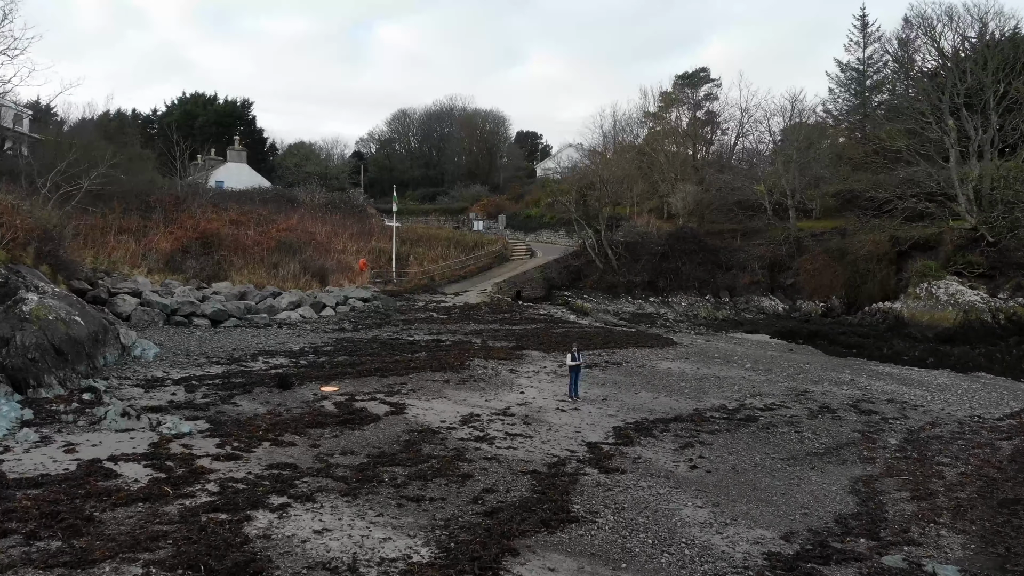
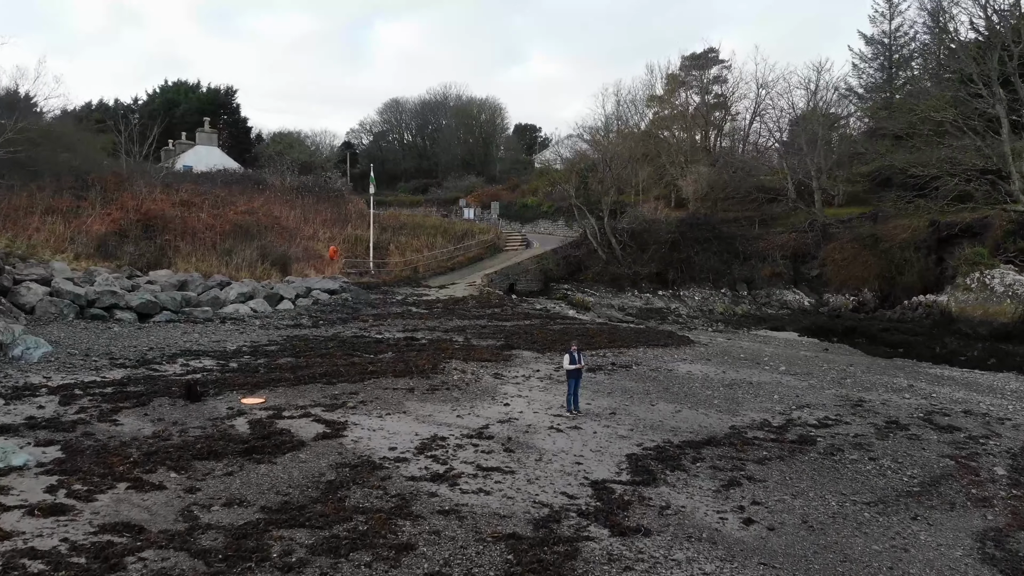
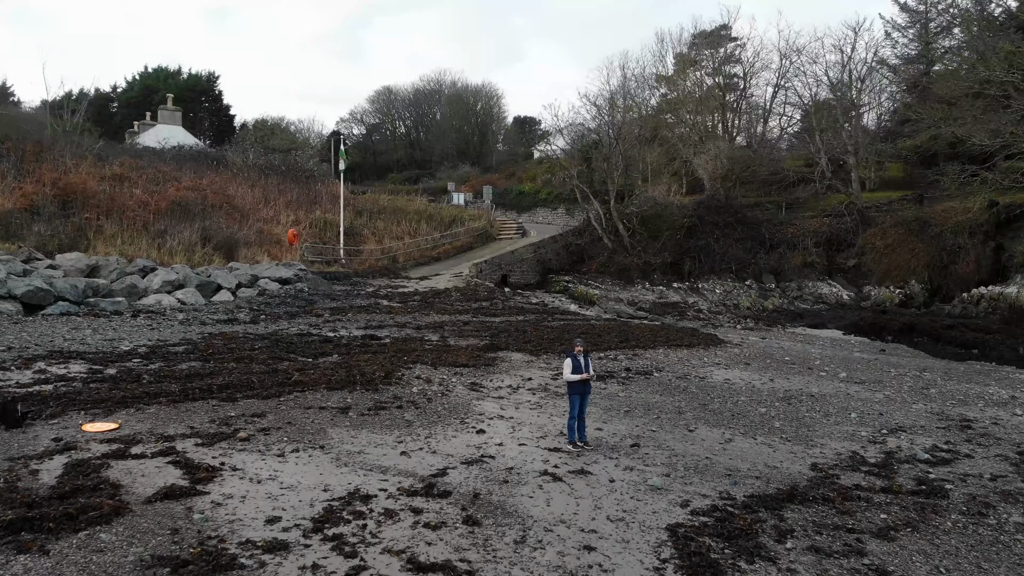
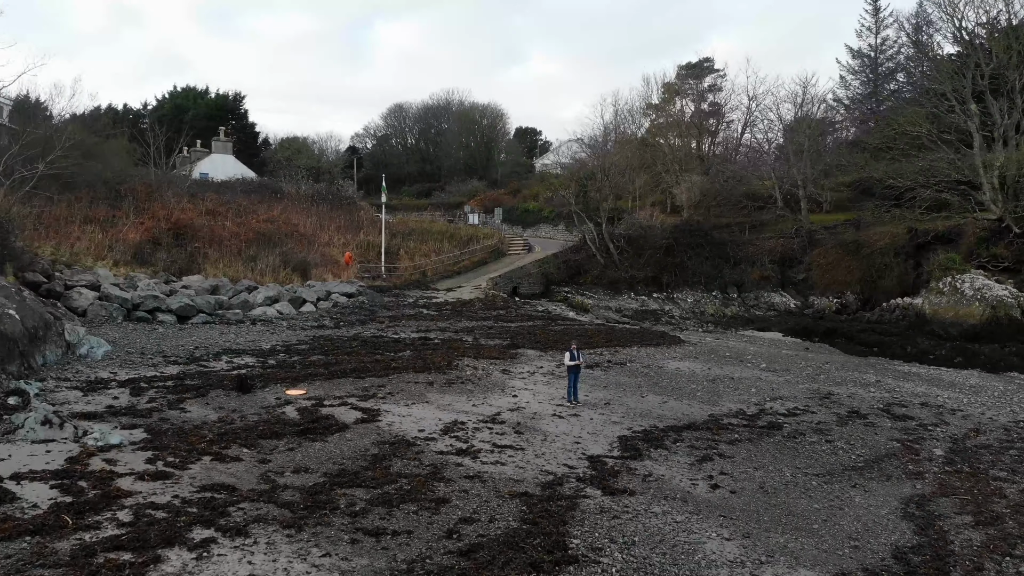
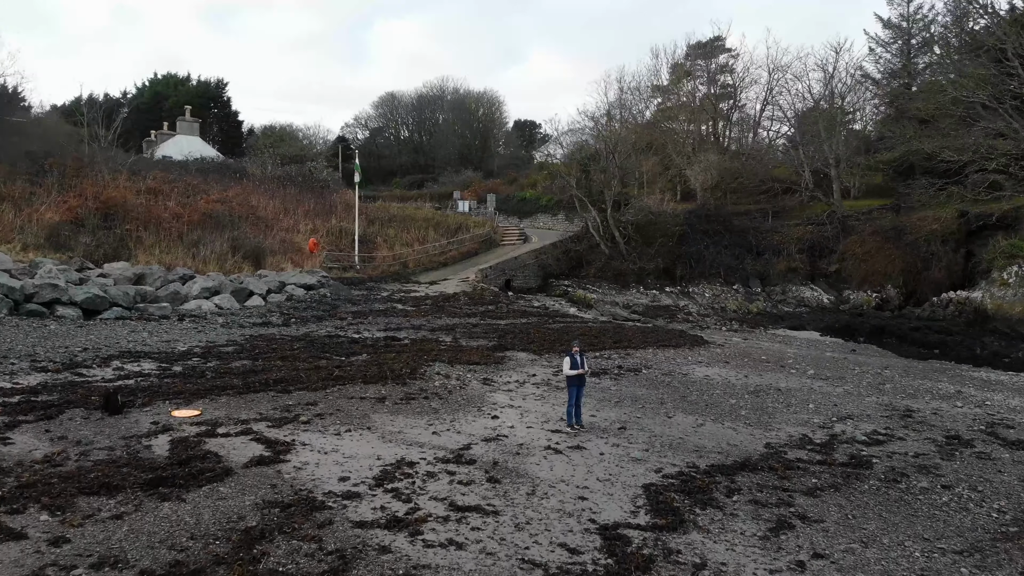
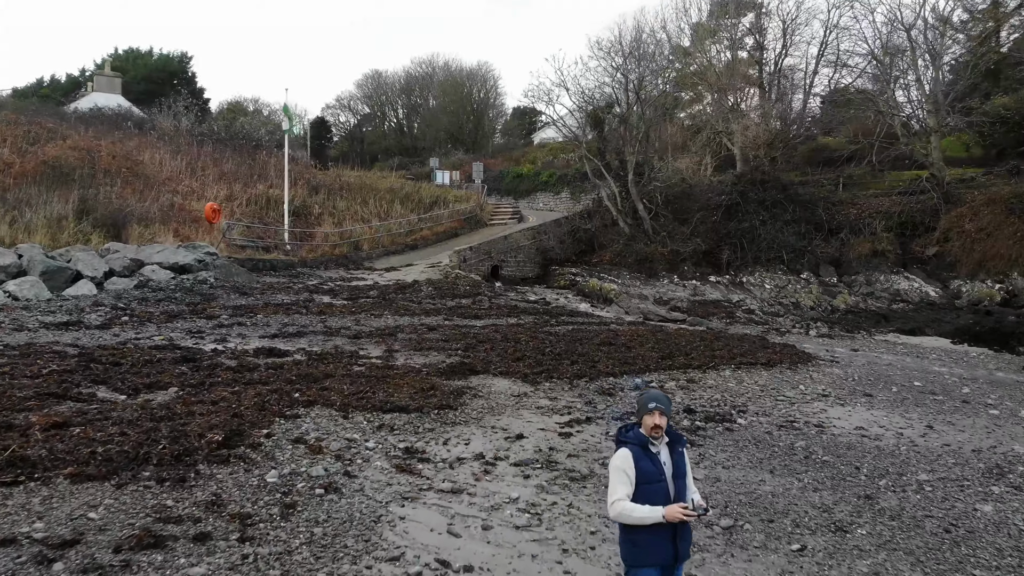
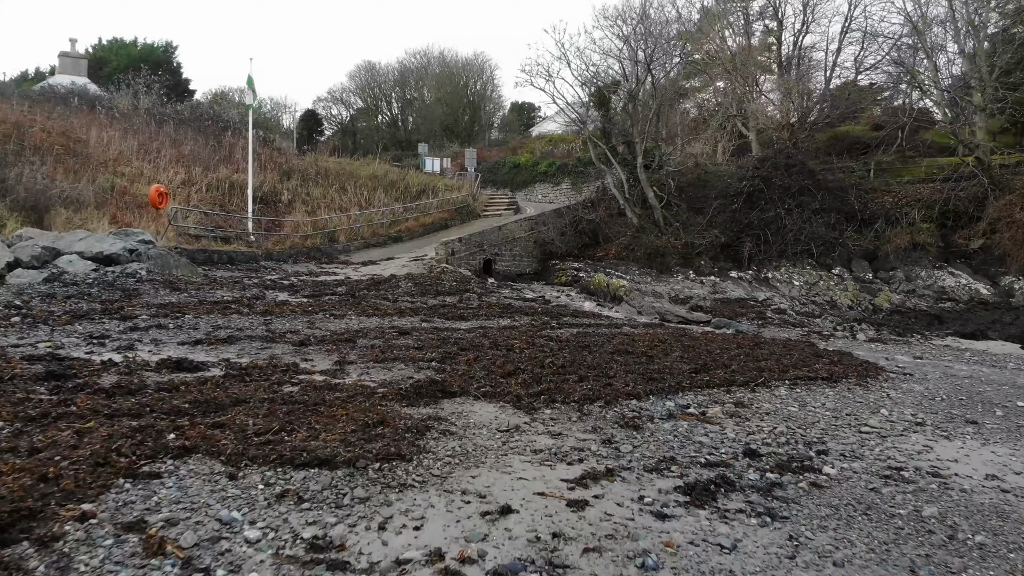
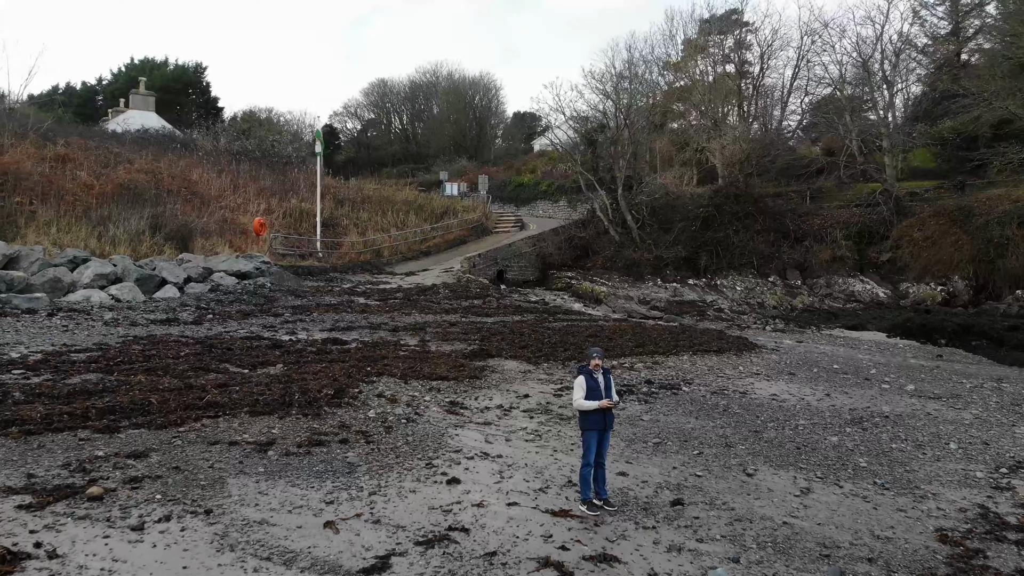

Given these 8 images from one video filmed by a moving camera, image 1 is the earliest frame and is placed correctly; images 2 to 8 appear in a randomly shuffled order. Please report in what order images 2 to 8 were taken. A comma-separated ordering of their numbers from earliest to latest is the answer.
4, 2, 5, 3, 8, 6, 7
